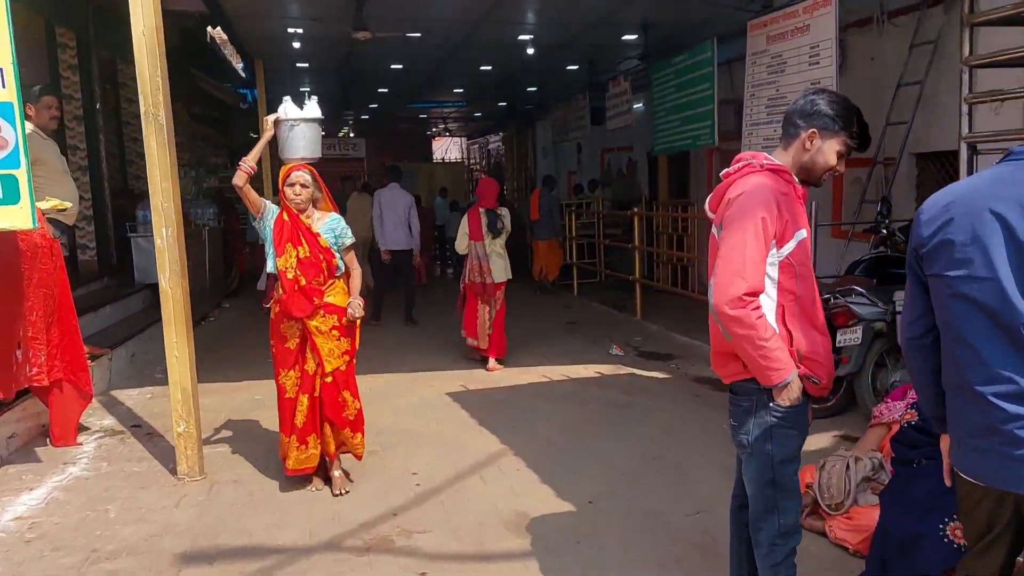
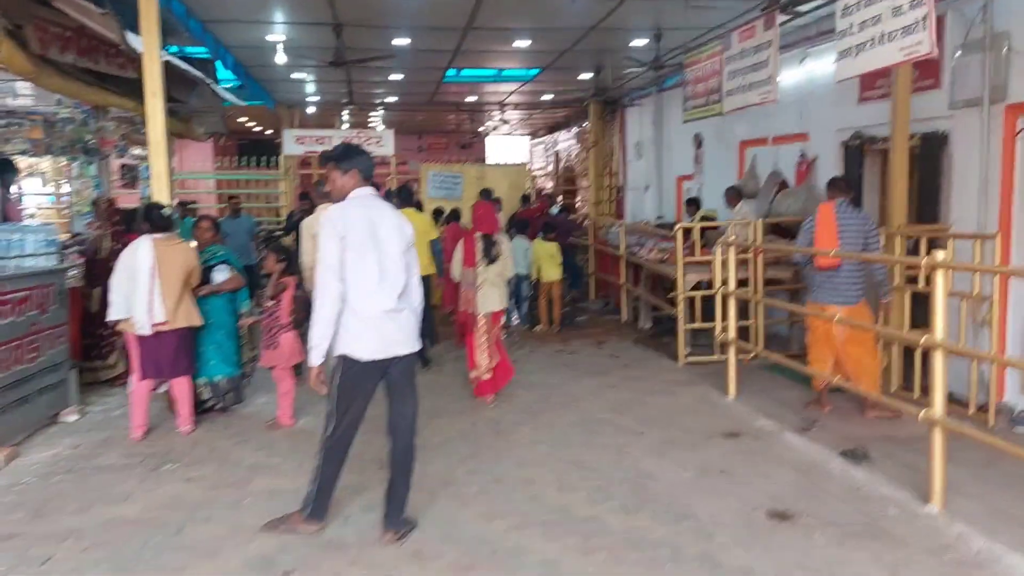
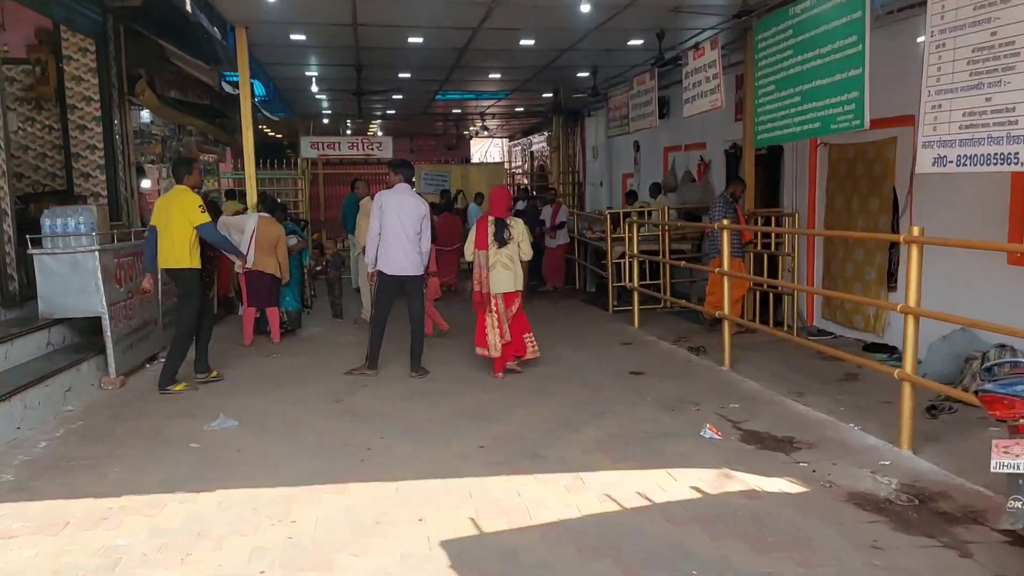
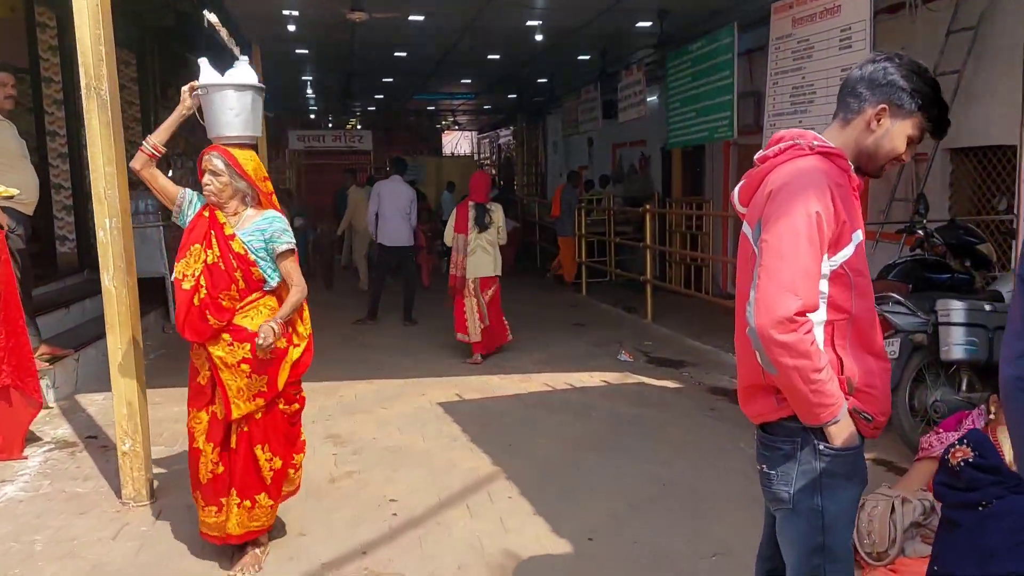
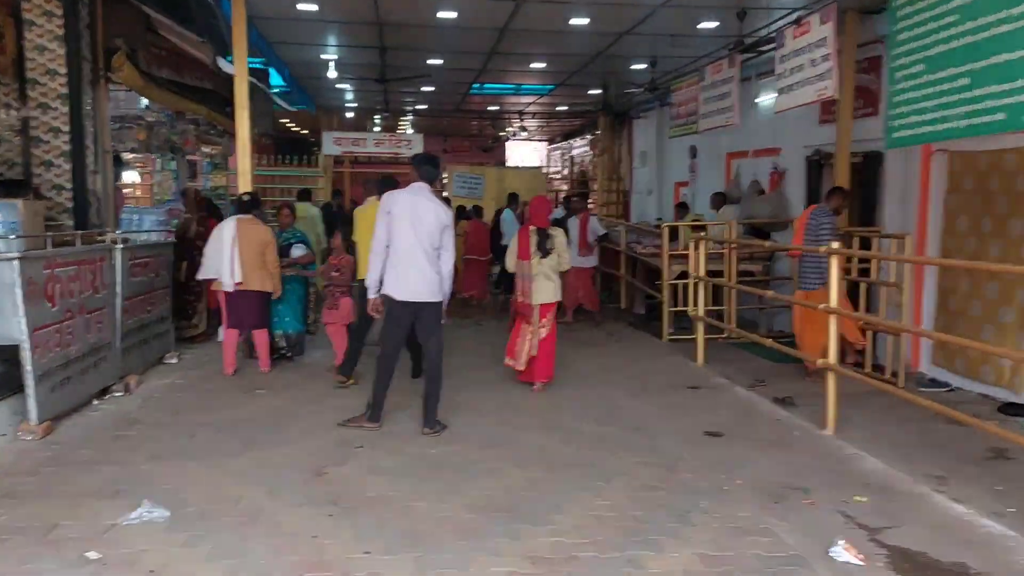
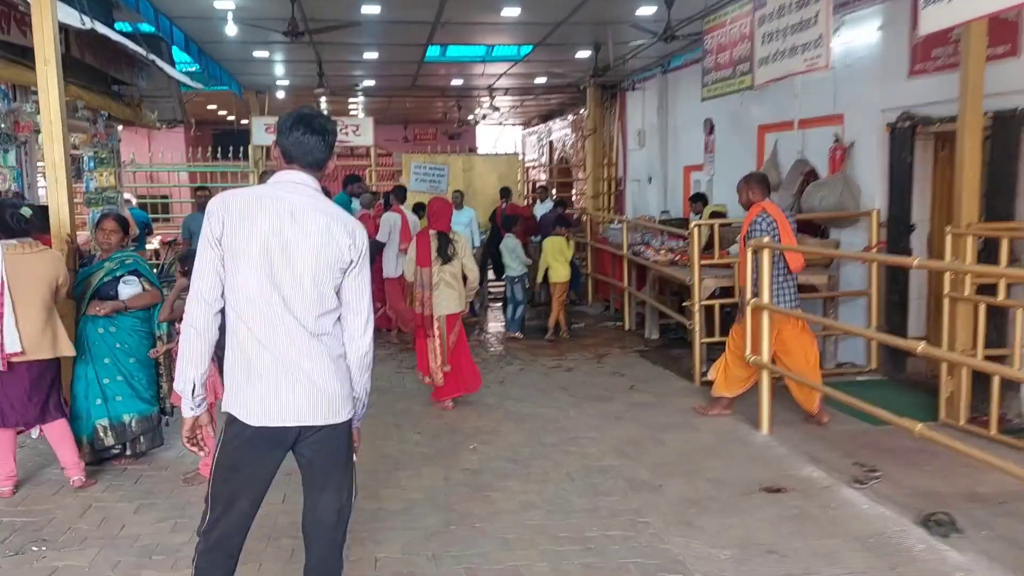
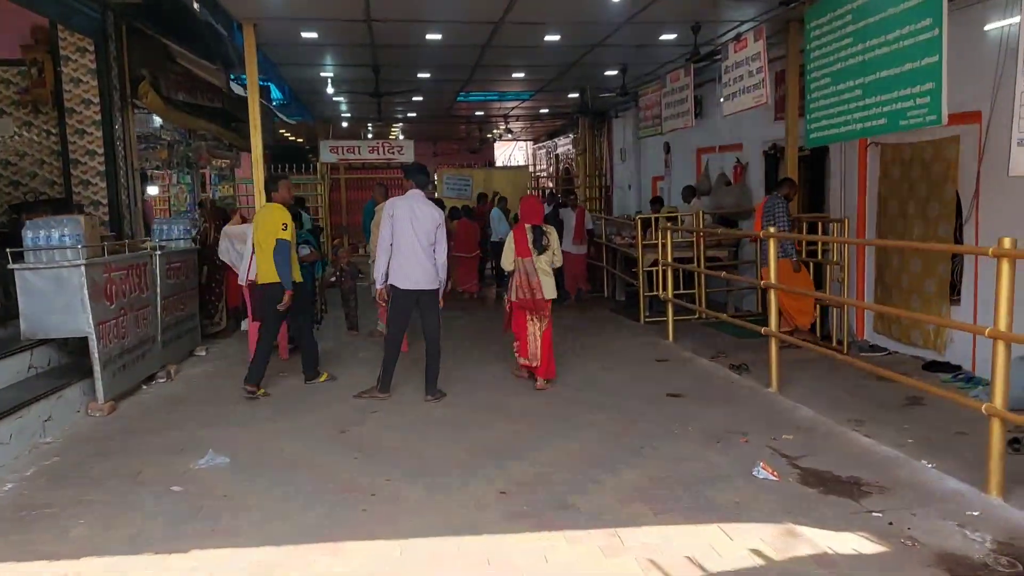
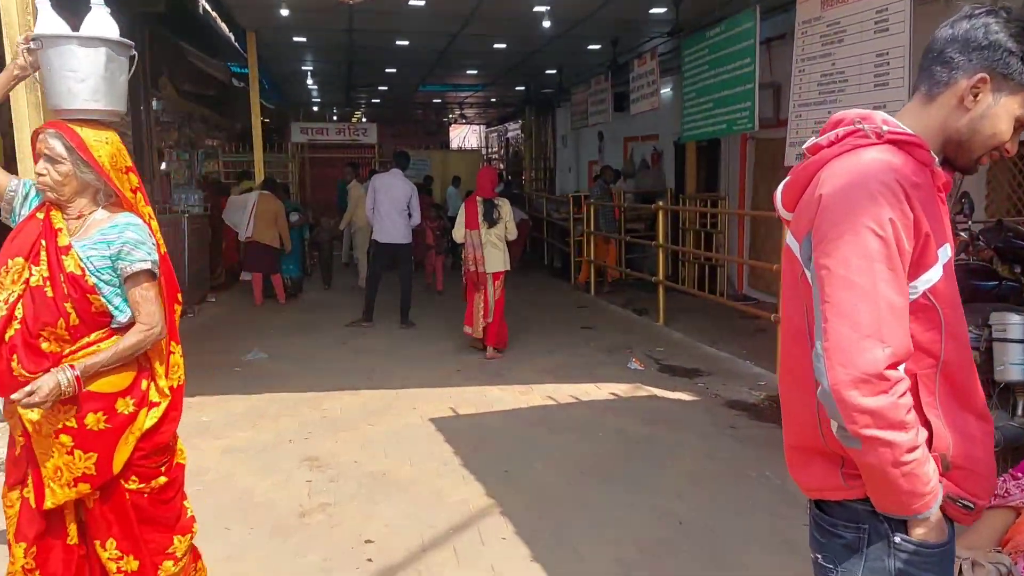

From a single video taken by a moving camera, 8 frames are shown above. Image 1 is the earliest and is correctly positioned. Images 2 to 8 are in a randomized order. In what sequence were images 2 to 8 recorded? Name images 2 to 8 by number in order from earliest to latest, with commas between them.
4, 8, 3, 7, 5, 2, 6
